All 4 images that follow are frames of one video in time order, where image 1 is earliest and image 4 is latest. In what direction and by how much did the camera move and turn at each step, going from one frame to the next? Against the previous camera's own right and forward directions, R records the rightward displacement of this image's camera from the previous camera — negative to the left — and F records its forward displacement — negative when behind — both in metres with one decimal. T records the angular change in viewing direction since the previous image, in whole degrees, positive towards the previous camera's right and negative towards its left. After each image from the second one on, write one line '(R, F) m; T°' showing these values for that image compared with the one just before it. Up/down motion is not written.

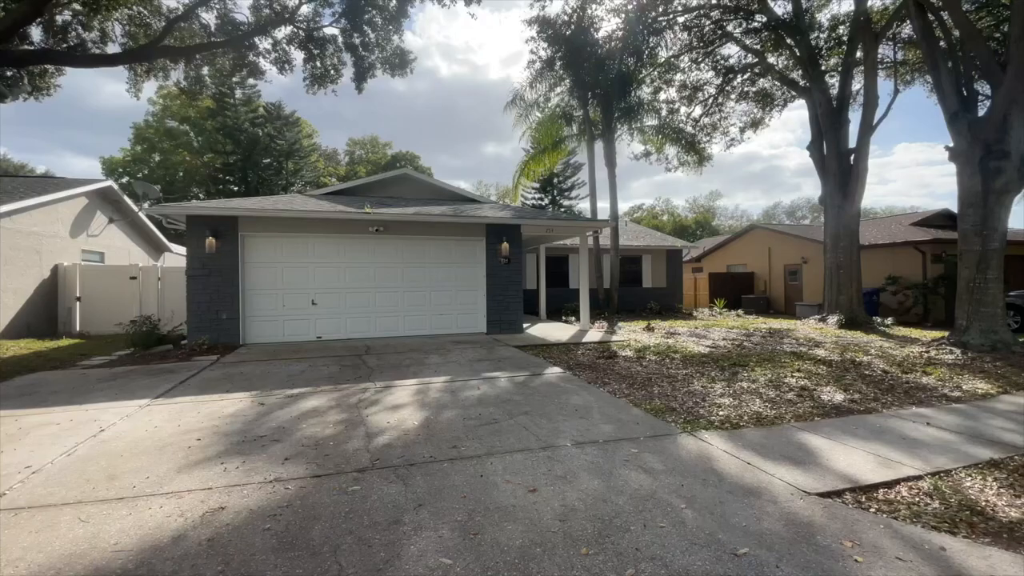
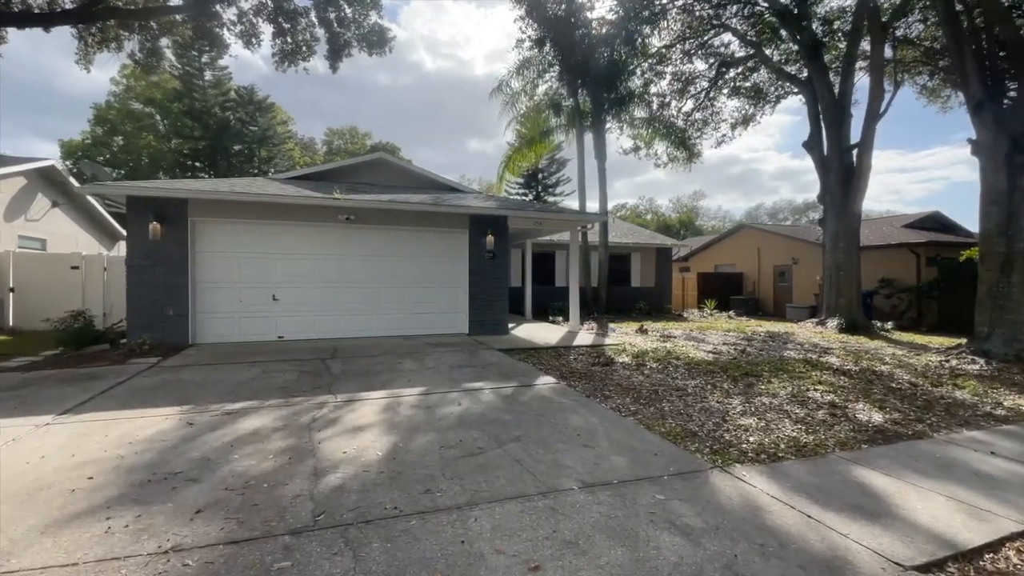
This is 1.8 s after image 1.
(-0.1, +0.9) m; +2°
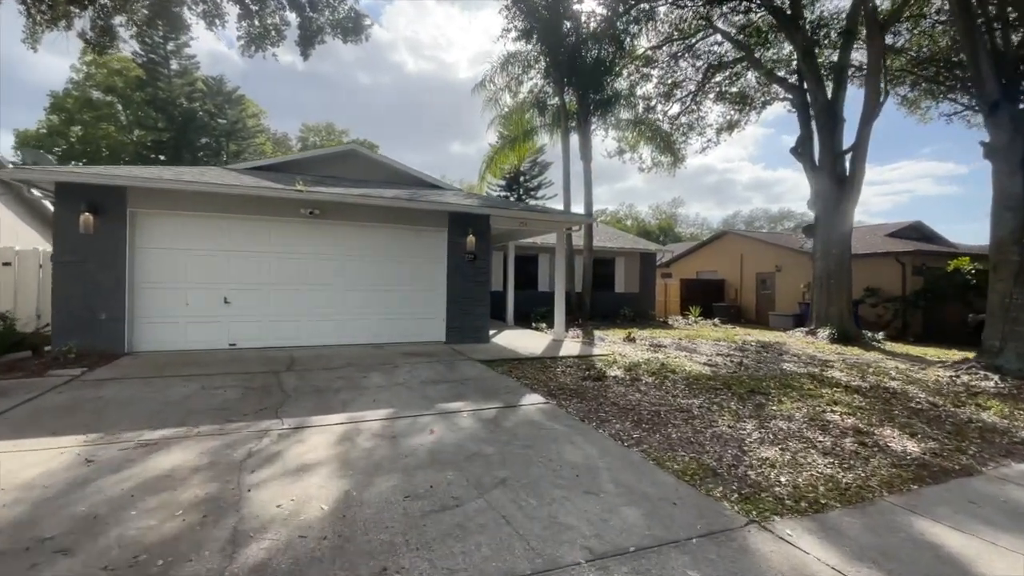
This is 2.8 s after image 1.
(0.0, +0.7) m; +3°
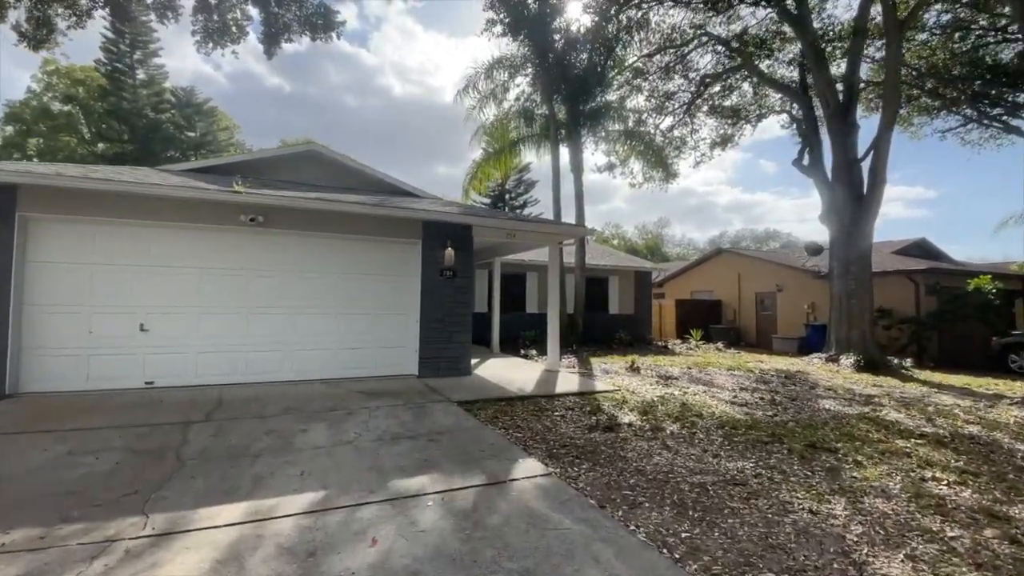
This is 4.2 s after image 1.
(0.0, +1.3) m; +2°
